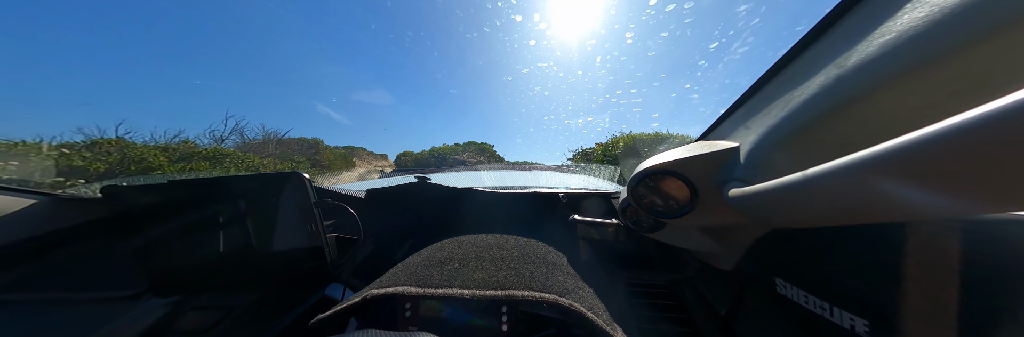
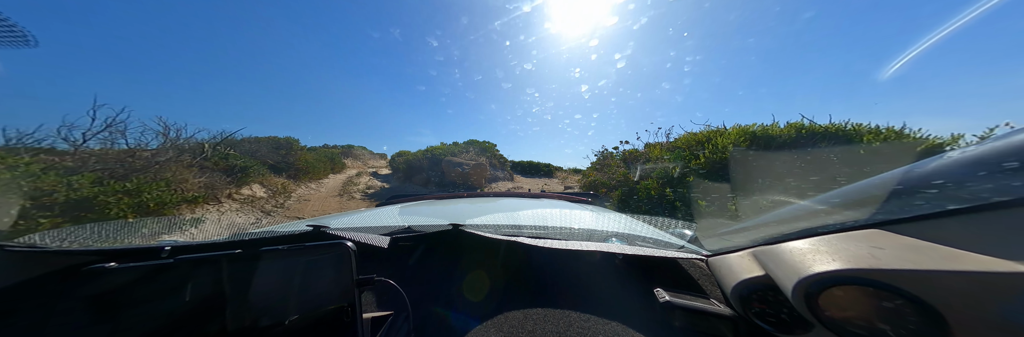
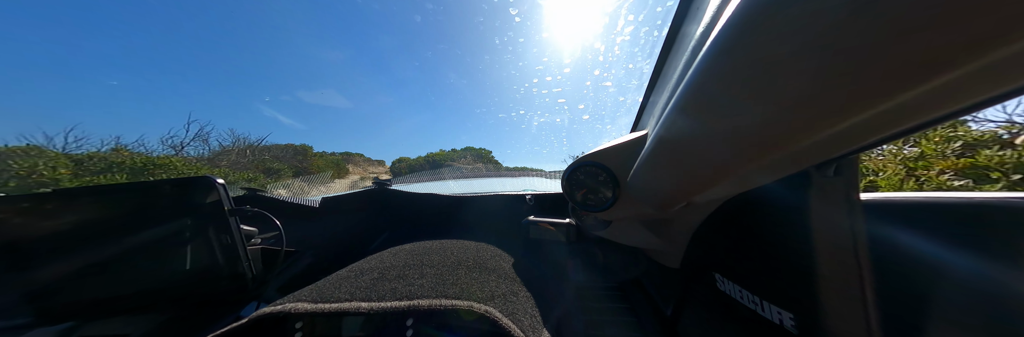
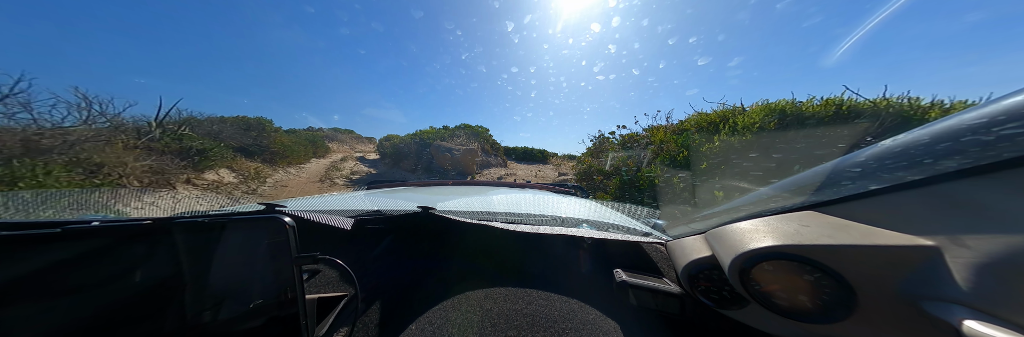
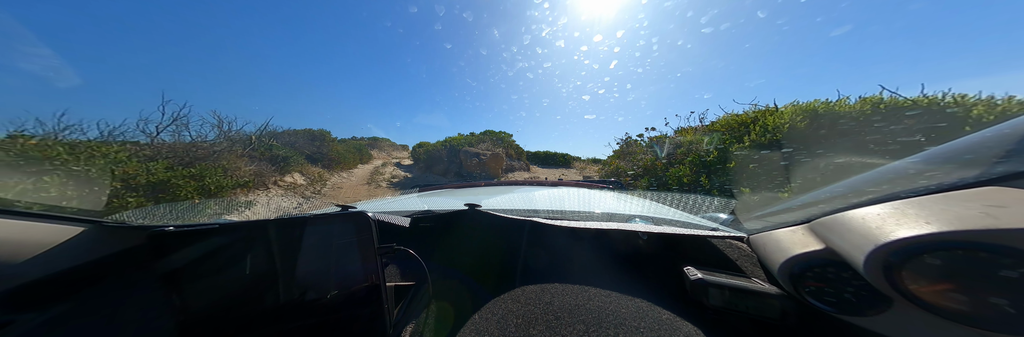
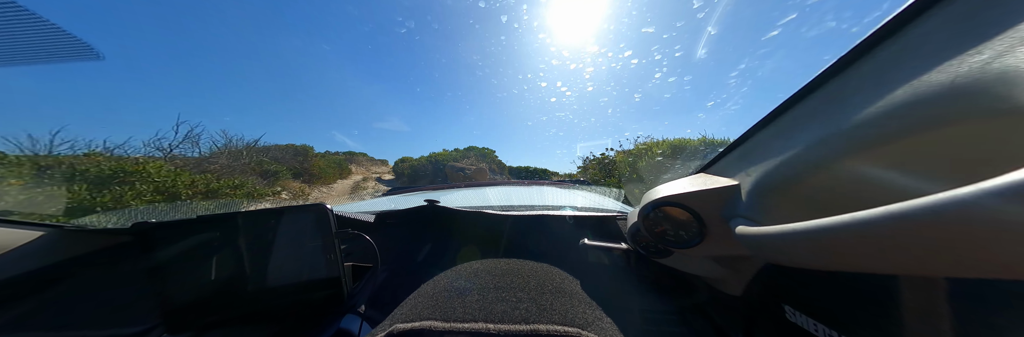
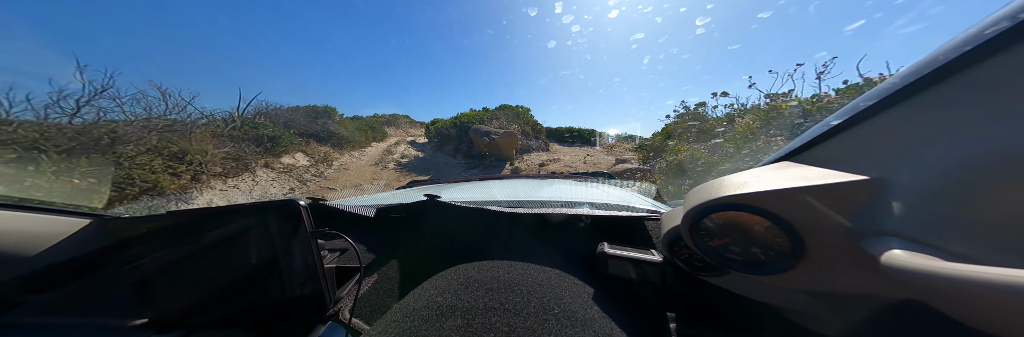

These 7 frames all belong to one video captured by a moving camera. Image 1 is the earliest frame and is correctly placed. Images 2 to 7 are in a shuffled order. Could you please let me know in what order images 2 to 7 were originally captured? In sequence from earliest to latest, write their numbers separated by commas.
3, 6, 5, 2, 4, 7
